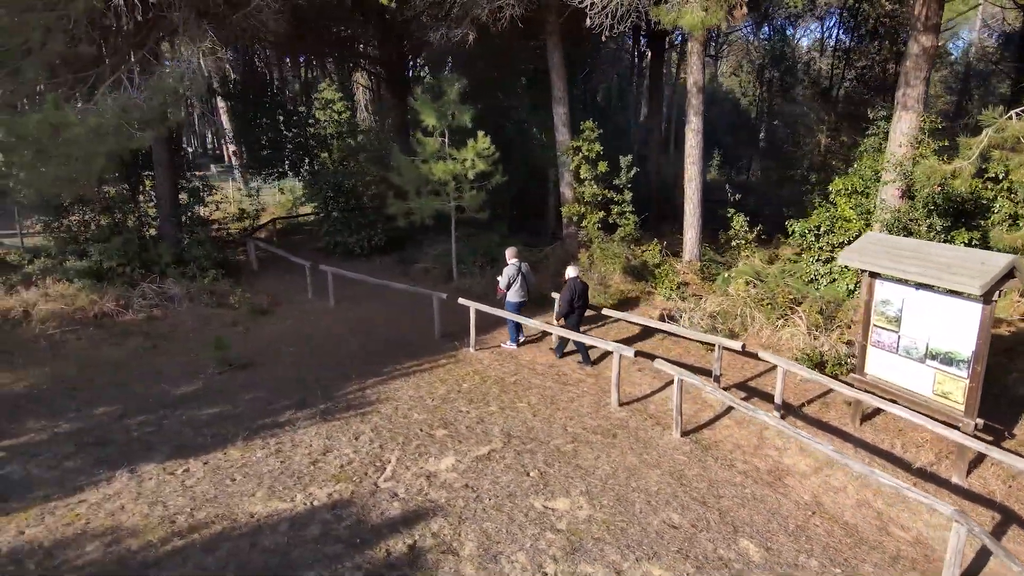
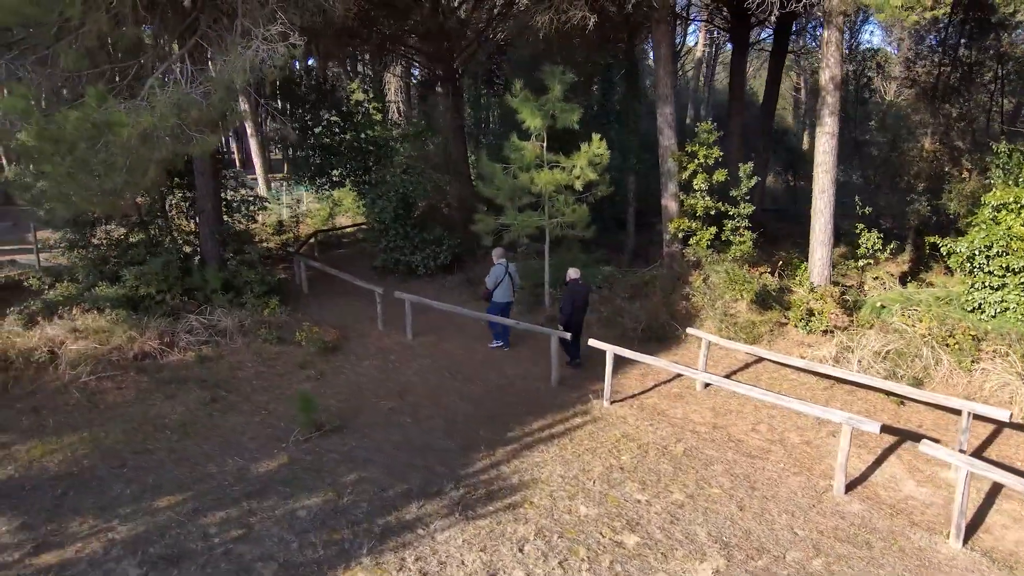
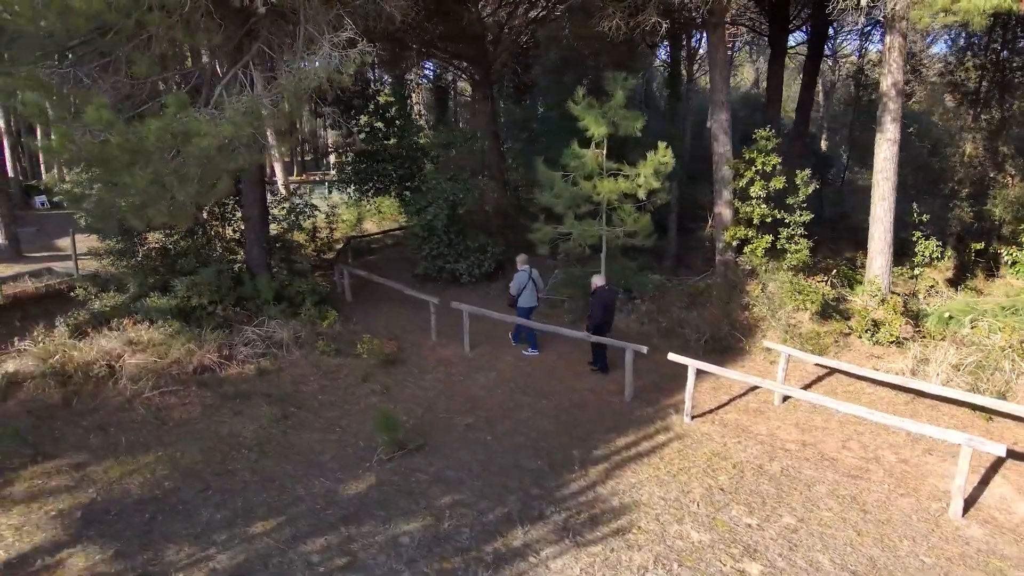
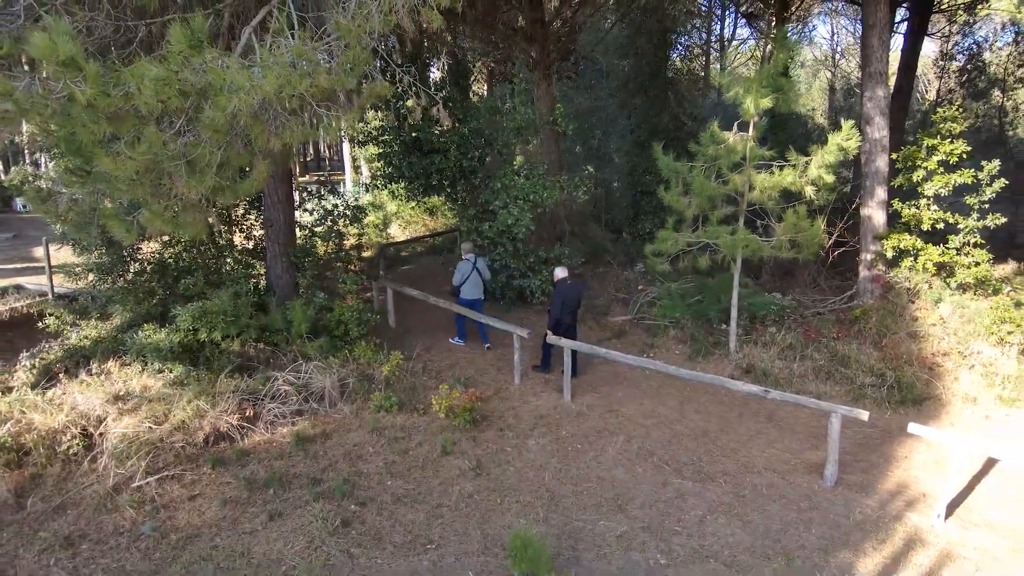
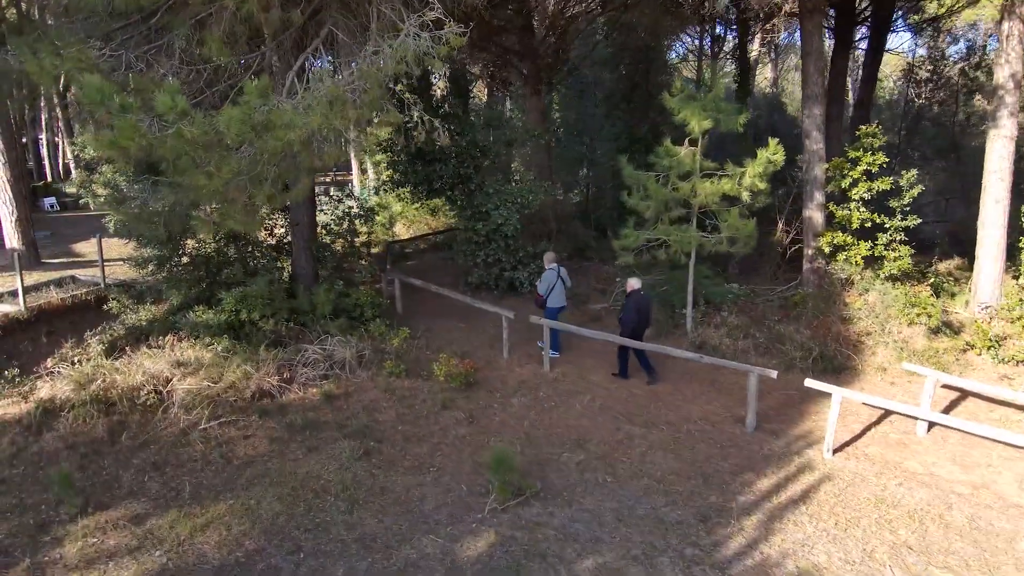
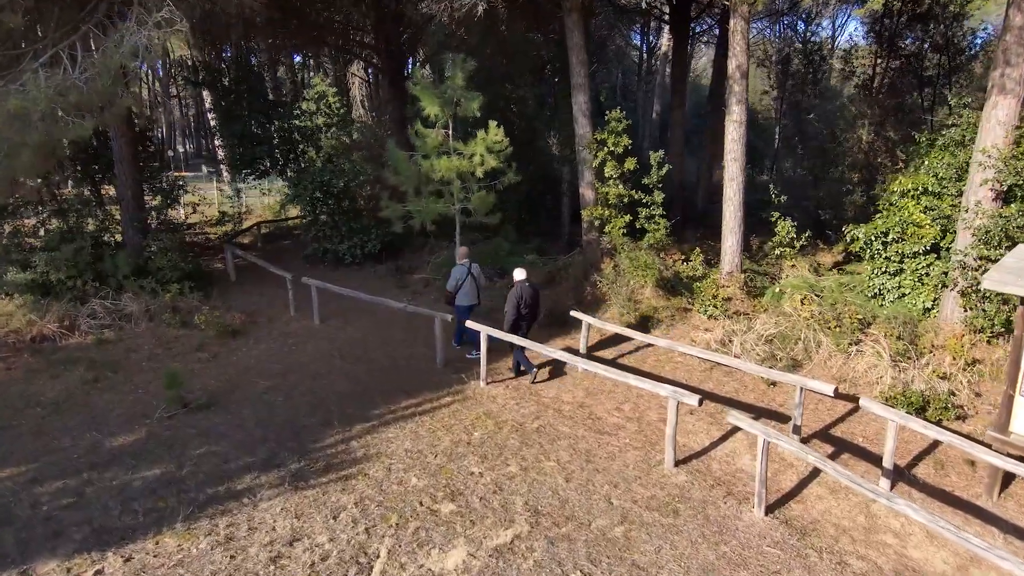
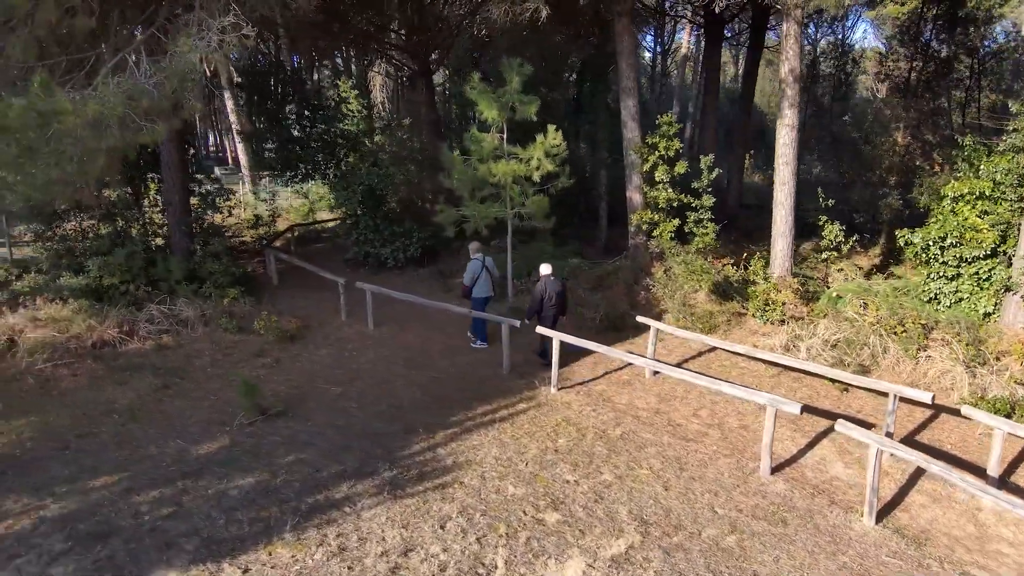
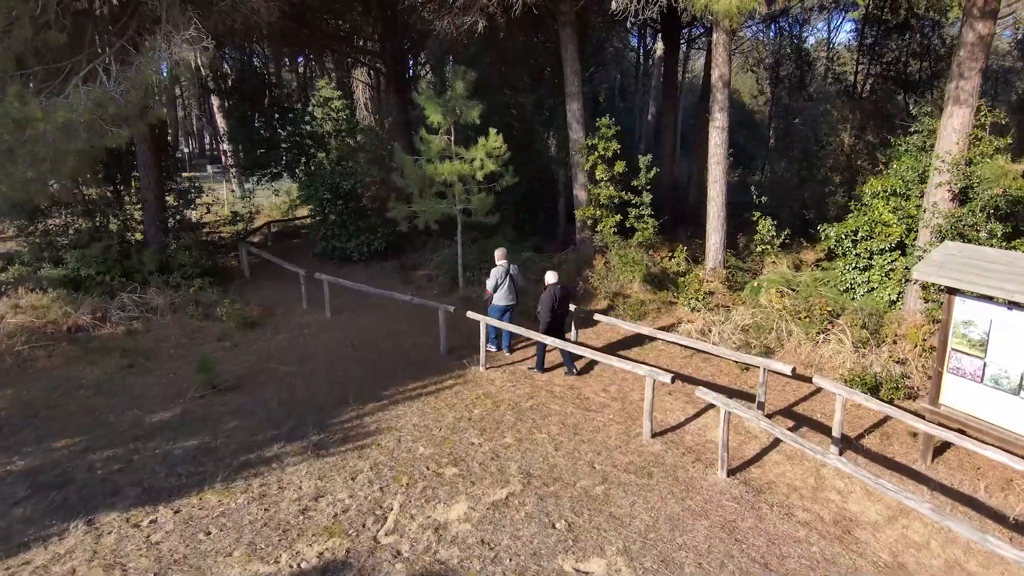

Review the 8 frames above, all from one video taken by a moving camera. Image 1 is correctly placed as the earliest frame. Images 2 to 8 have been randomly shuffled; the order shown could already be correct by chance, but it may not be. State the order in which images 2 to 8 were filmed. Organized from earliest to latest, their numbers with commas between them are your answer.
8, 6, 7, 2, 3, 5, 4
